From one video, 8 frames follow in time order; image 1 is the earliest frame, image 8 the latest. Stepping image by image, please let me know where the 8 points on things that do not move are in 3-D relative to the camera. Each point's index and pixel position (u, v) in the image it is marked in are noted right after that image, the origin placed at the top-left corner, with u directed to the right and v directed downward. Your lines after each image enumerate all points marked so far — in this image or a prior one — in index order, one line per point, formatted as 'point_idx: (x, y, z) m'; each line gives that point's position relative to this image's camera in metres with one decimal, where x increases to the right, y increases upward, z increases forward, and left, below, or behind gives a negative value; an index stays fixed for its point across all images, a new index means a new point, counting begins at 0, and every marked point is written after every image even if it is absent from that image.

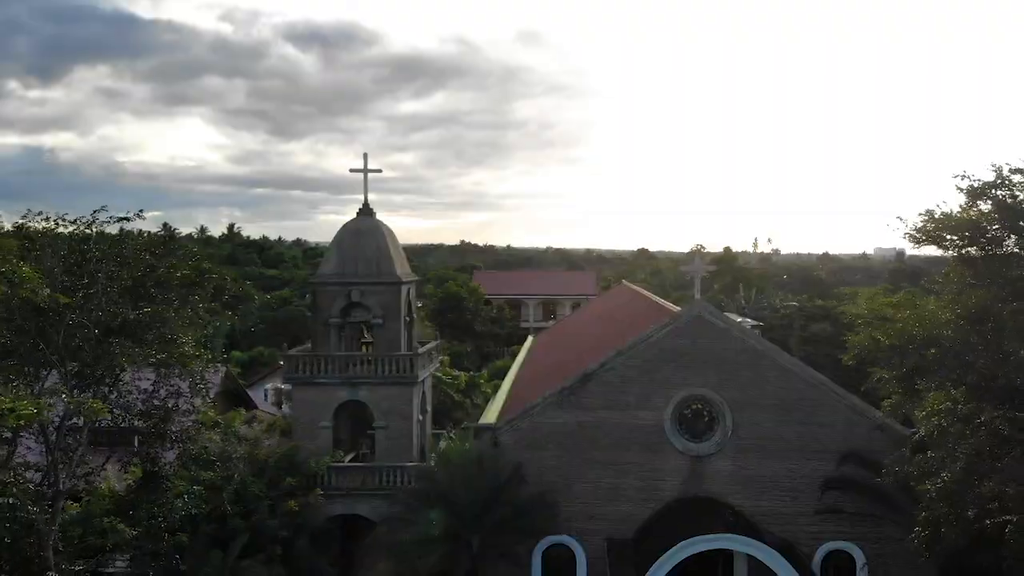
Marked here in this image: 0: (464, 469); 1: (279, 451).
0: (-0.9, -3.4, +14.6) m
1: (-4.4, -3.1, +15.0) m
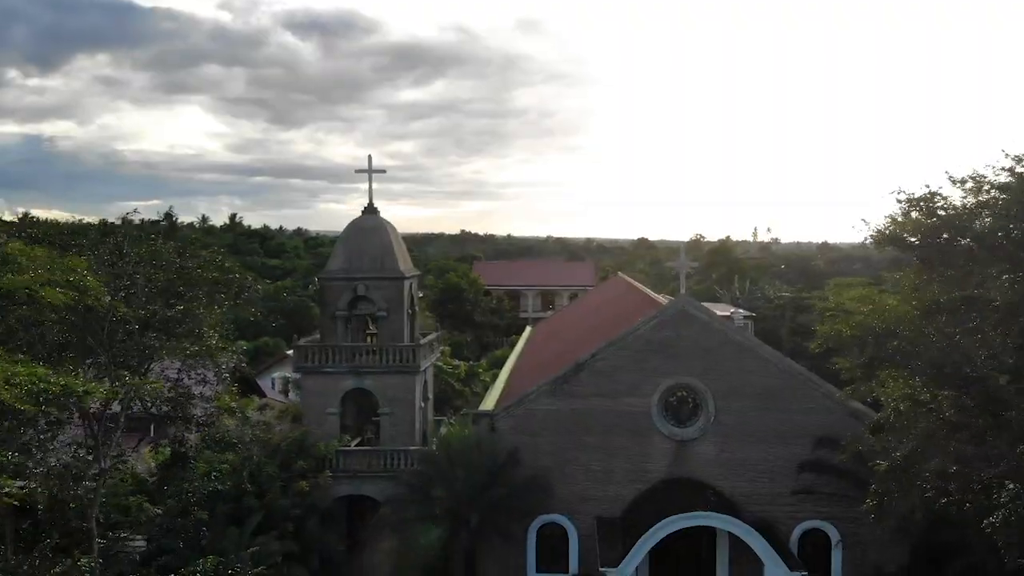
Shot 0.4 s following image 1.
0: (-1.0, -3.3, +15.6) m
1: (-4.5, -3.0, +16.0) m
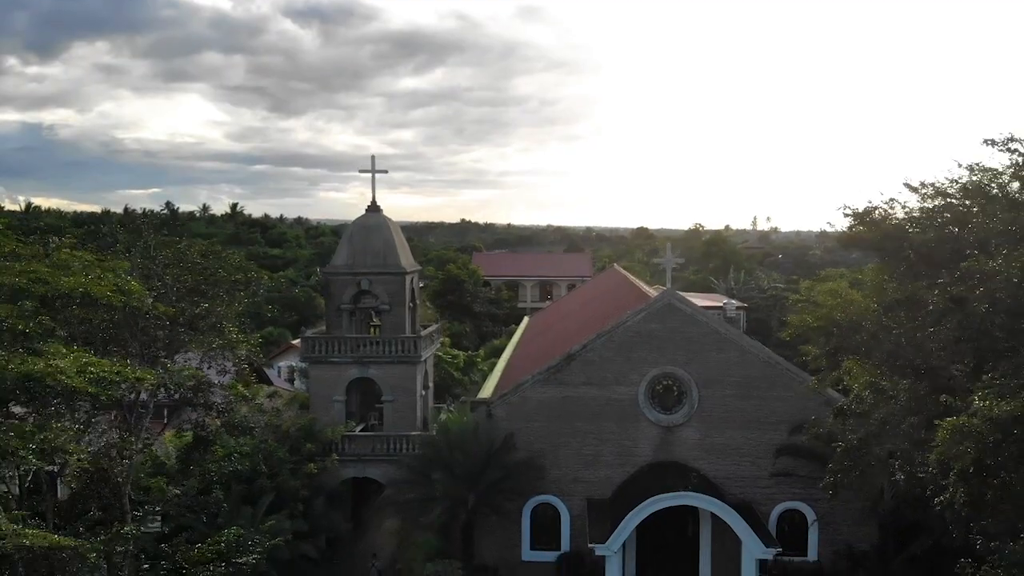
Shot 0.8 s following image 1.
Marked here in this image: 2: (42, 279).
0: (-1.1, -3.2, +16.7) m
1: (-4.6, -2.9, +17.0) m
2: (-4.8, +0.1, +8.0) m
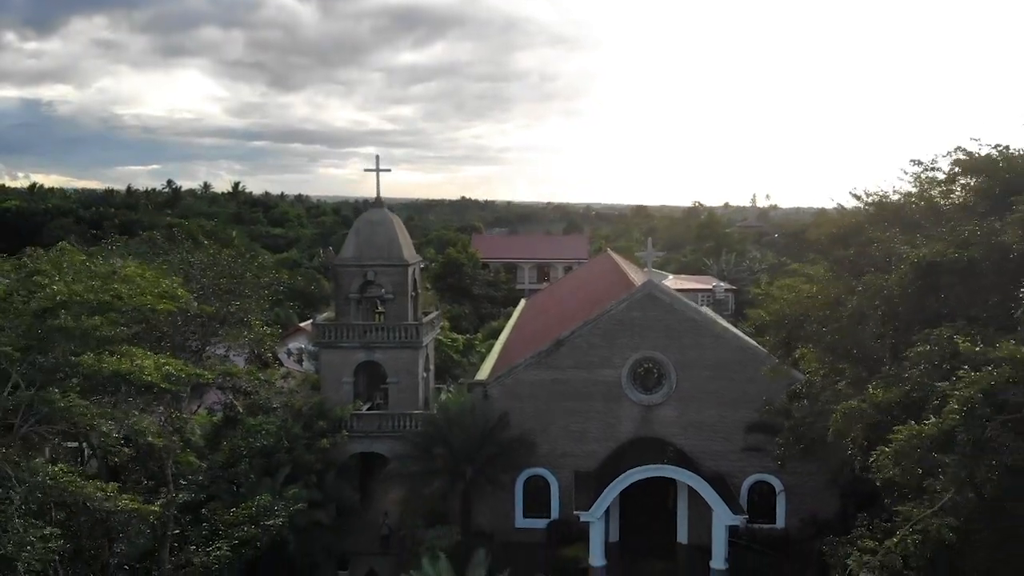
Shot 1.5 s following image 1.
0: (-1.2, -3.0, +18.4) m
1: (-4.8, -2.7, +18.7) m
2: (-4.9, 0.0, +9.6) m
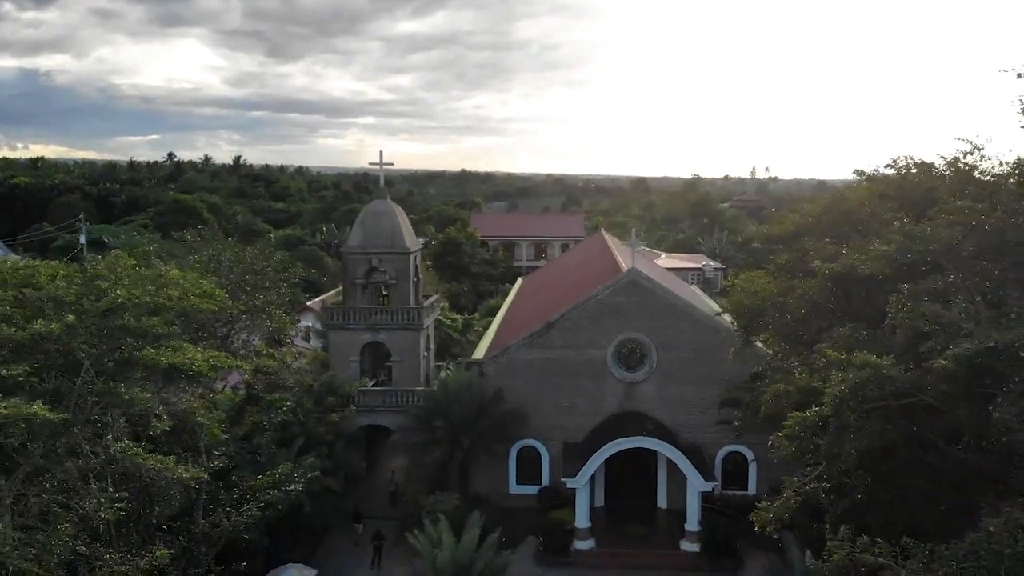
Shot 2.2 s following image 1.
0: (-1.4, -2.7, +20.1) m
1: (-4.9, -2.4, +20.4) m
2: (-5.1, 0.0, +11.3) m
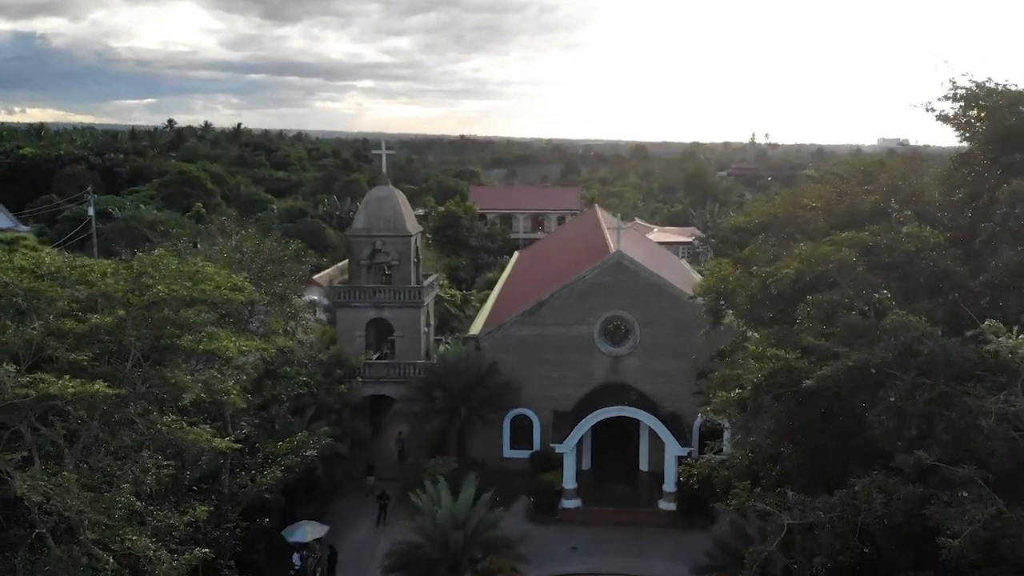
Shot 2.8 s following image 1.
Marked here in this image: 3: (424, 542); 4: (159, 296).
0: (-1.6, -2.2, +21.8) m
1: (-5.1, -1.9, +22.2) m
2: (-5.2, +0.1, +12.9) m
3: (-1.8, -5.1, +15.6) m
4: (-5.4, -0.1, +11.9) m
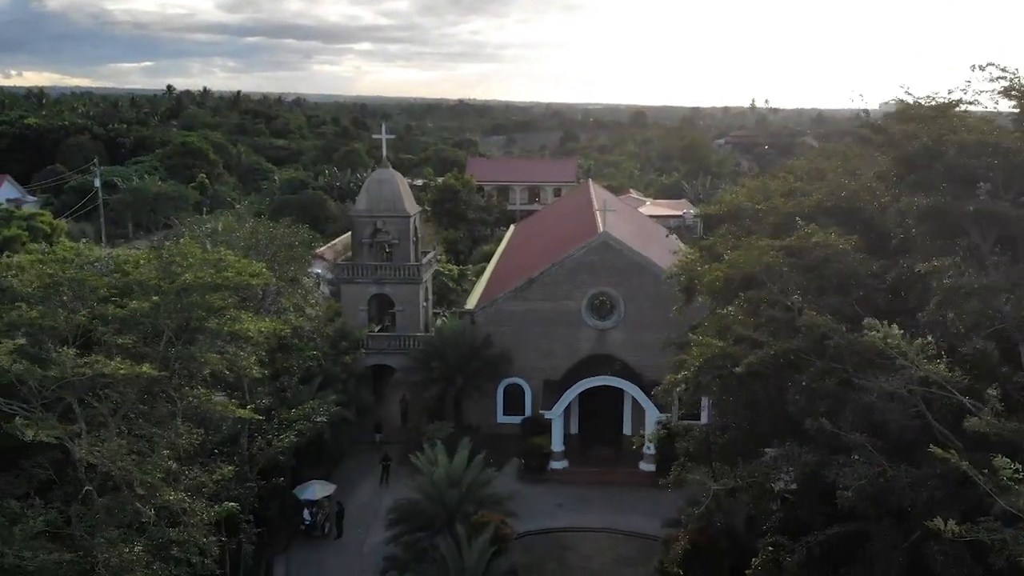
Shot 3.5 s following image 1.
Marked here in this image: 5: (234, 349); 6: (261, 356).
0: (-1.8, -1.5, +23.5) m
1: (-5.3, -1.2, +23.8) m
2: (-5.5, +0.4, +14.5) m
3: (-2.0, -4.7, +17.4) m
4: (-5.6, +0.1, +13.5) m
5: (-5.2, -1.1, +14.6) m
6: (-5.2, -1.4, +16.3) m
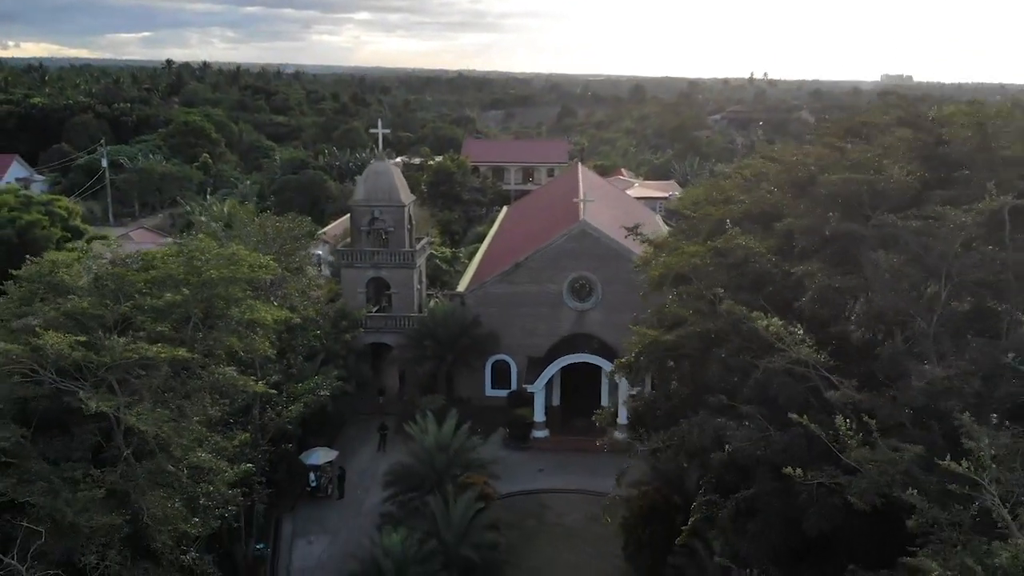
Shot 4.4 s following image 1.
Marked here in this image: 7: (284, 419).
0: (-2.3, -1.0, +25.7) m
1: (-5.8, -0.7, +26.0) m
2: (-5.9, +0.5, +16.6) m
3: (-2.4, -4.4, +19.7) m
4: (-6.1, +0.2, +15.7) m
5: (-5.6, -1.0, +16.8) m
6: (-5.7, -1.1, +18.4) m
7: (-5.6, -3.2, +19.0) m
